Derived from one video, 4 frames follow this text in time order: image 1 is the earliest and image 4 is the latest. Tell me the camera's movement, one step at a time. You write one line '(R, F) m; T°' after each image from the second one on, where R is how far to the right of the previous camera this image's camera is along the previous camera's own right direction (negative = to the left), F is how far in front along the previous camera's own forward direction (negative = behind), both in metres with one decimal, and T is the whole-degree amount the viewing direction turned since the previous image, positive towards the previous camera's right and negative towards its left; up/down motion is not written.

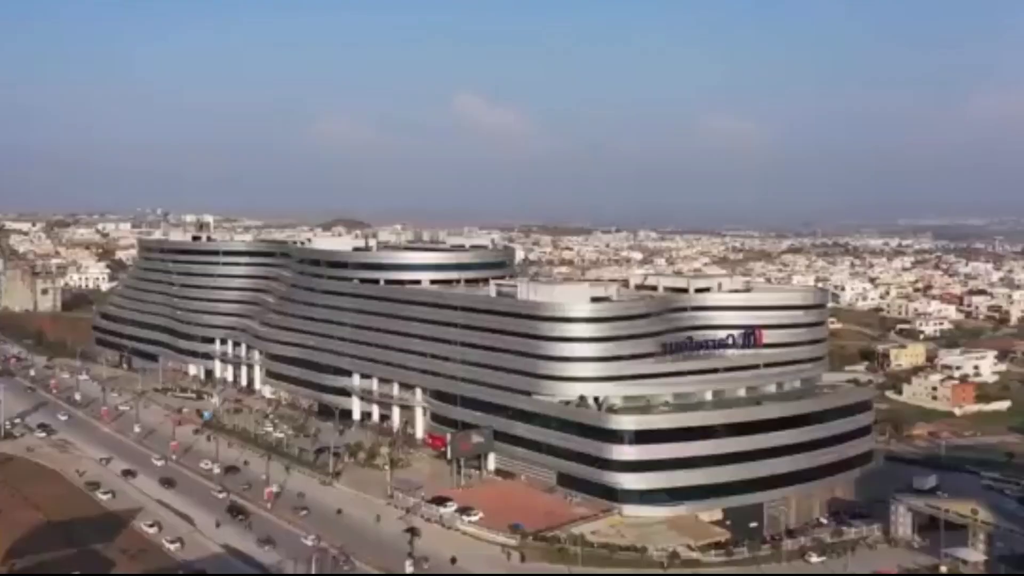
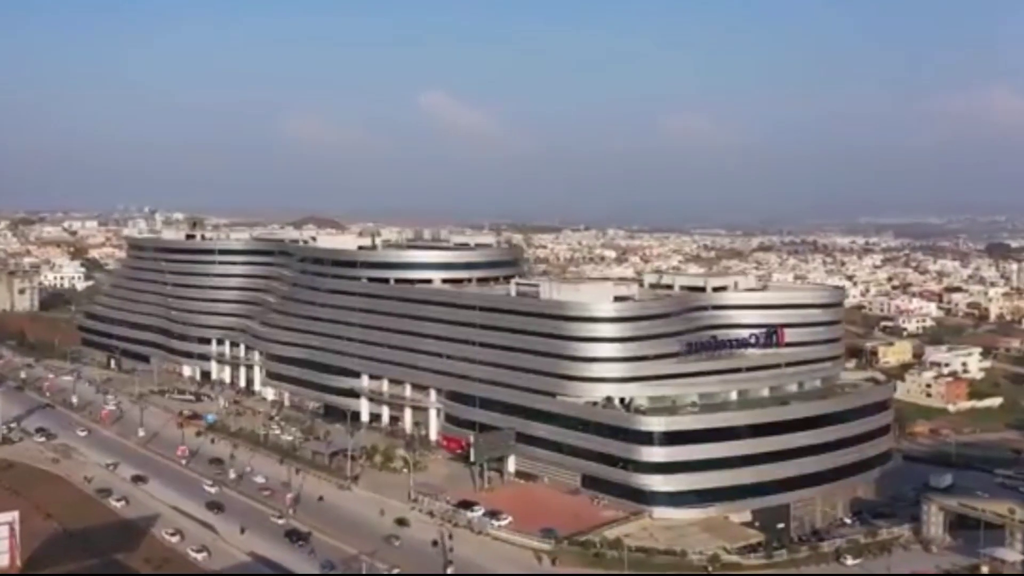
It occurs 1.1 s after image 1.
(-2.8, +0.9) m; +2°
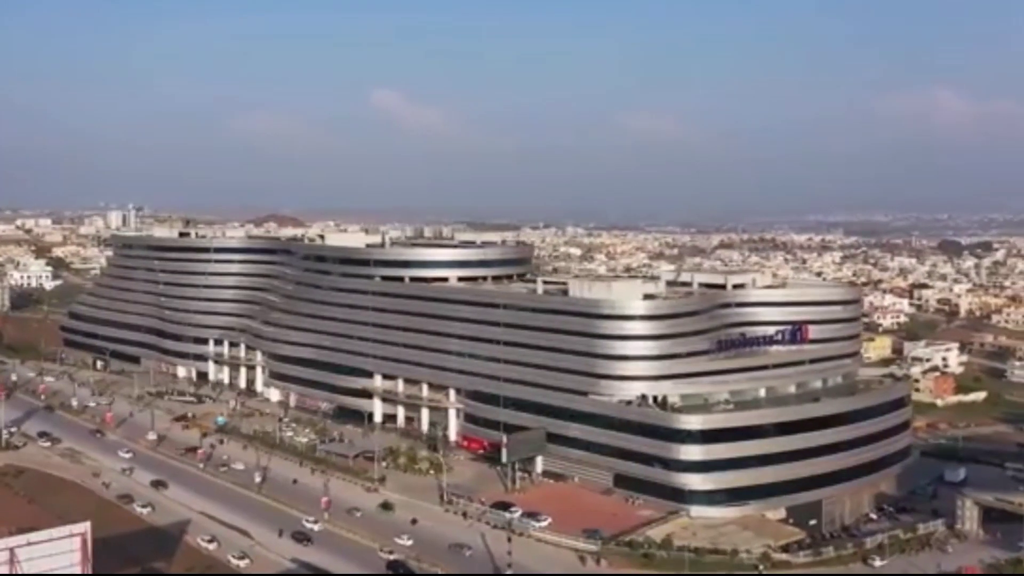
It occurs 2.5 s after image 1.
(-3.7, +0.7) m; +3°
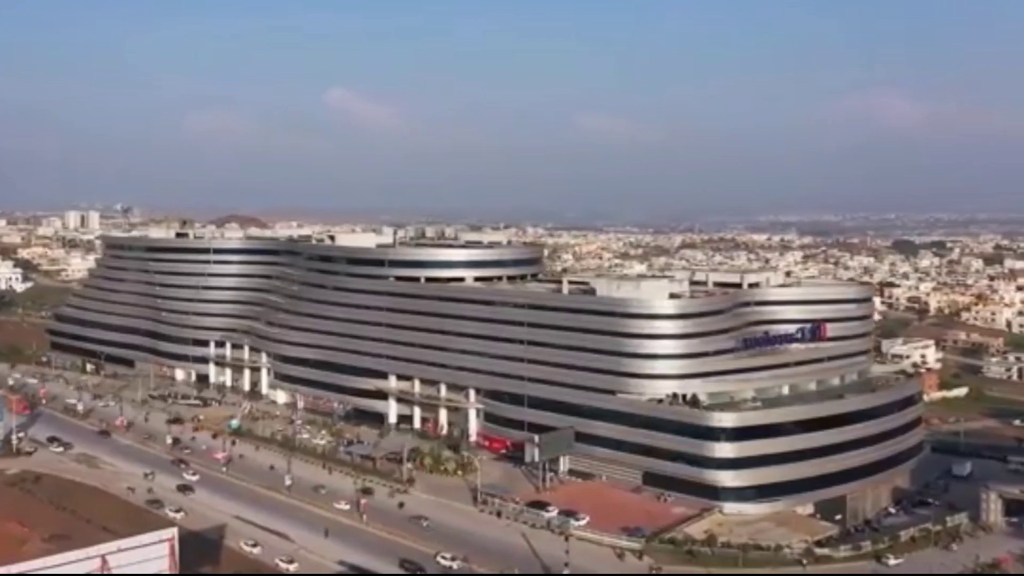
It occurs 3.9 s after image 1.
(-3.5, 0.0) m; +3°
